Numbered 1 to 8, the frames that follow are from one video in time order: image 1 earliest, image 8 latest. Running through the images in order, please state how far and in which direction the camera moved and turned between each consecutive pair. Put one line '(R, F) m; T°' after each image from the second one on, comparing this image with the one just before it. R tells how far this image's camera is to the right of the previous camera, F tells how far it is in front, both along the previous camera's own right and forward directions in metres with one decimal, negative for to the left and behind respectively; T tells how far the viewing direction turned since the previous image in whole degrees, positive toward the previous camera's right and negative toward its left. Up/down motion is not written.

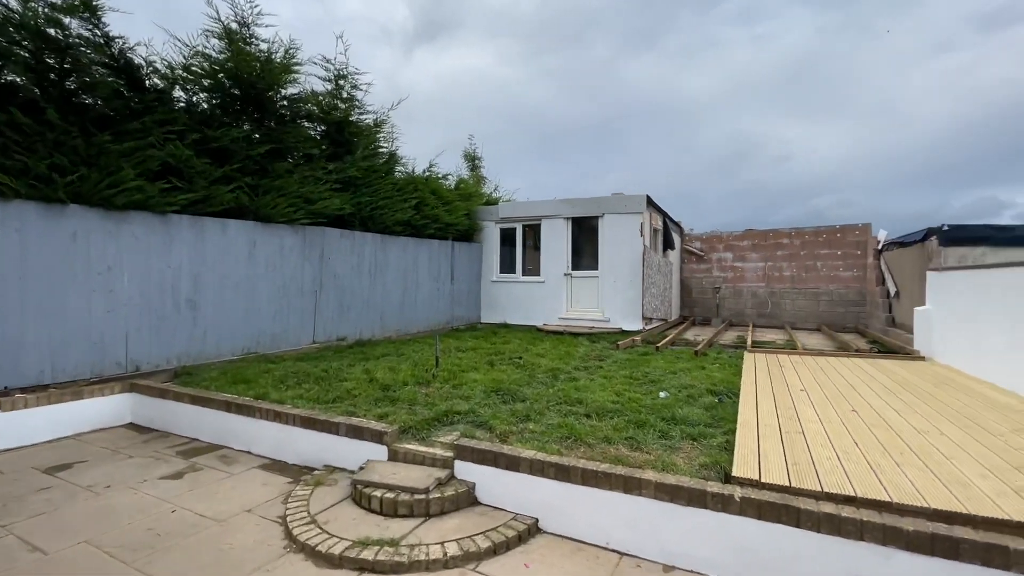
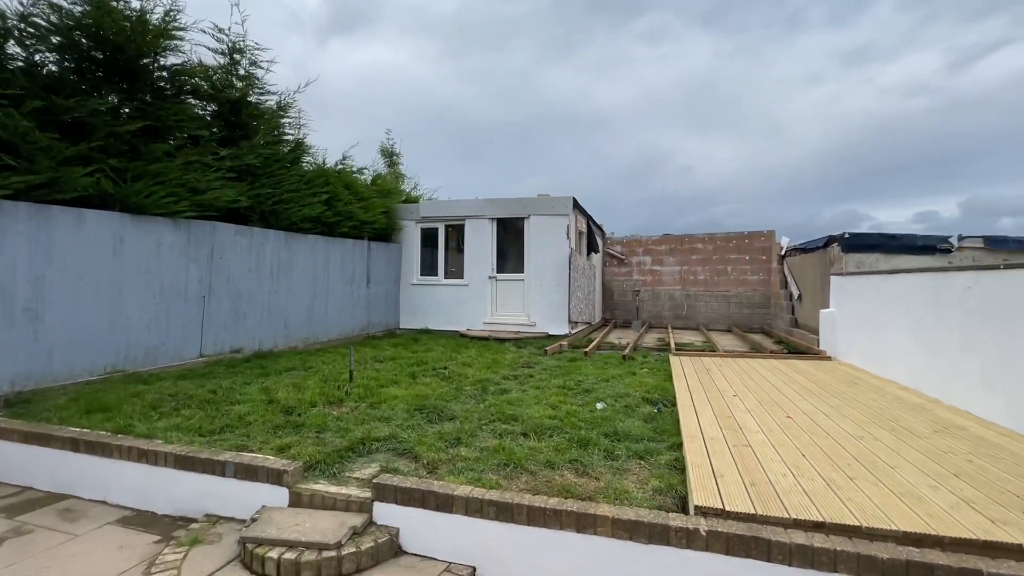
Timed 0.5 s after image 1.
(-0.1, +0.4) m; +10°
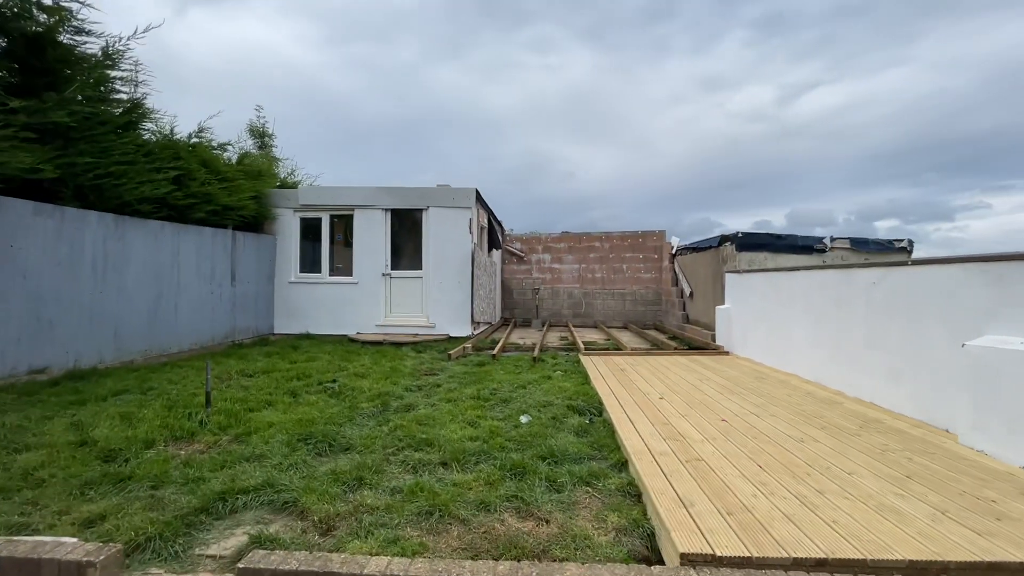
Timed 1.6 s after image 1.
(-0.2, +0.6) m; +13°
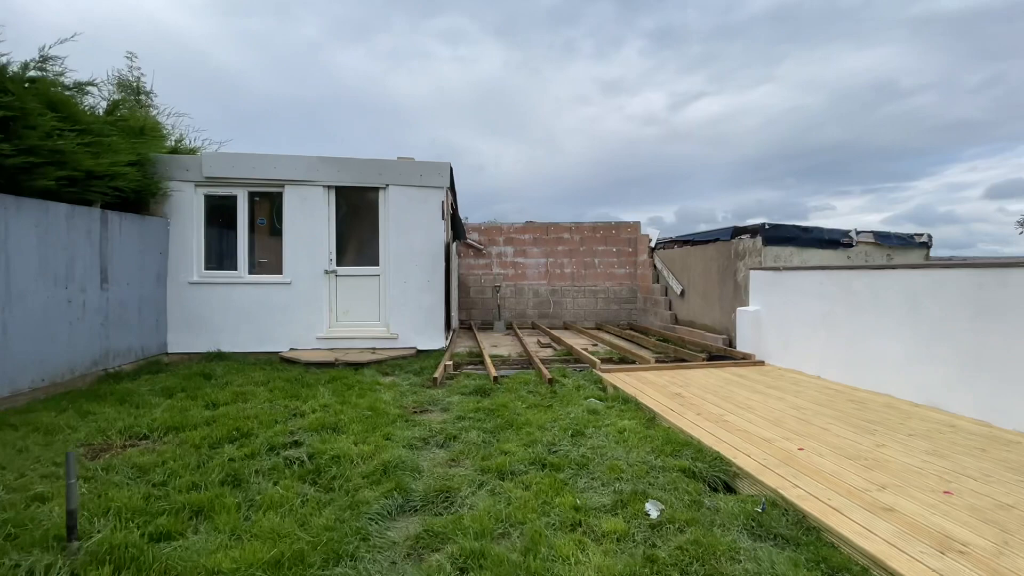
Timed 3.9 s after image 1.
(-1.0, +1.5) m; +11°
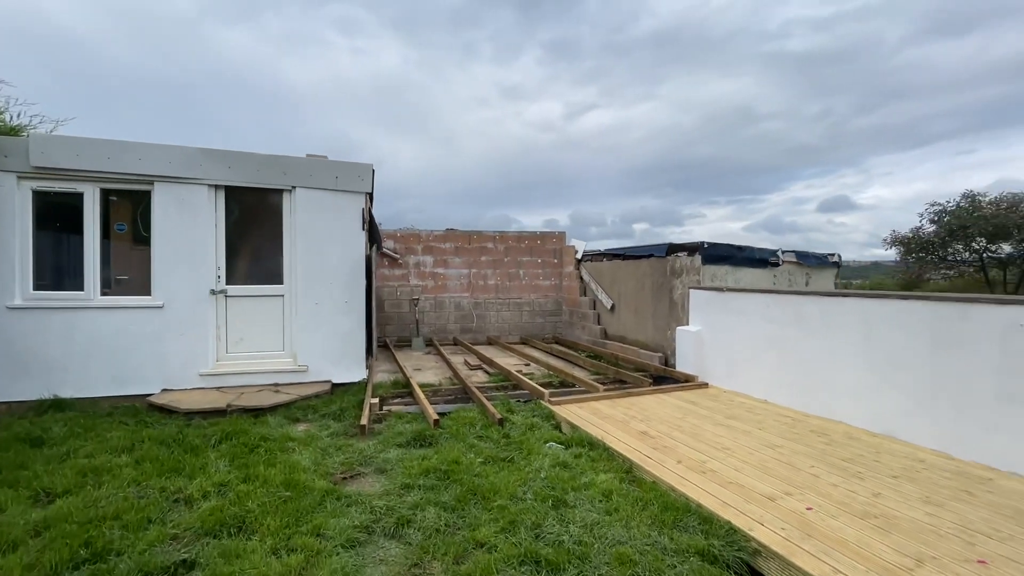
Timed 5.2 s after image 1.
(-0.4, +0.6) m; +12°
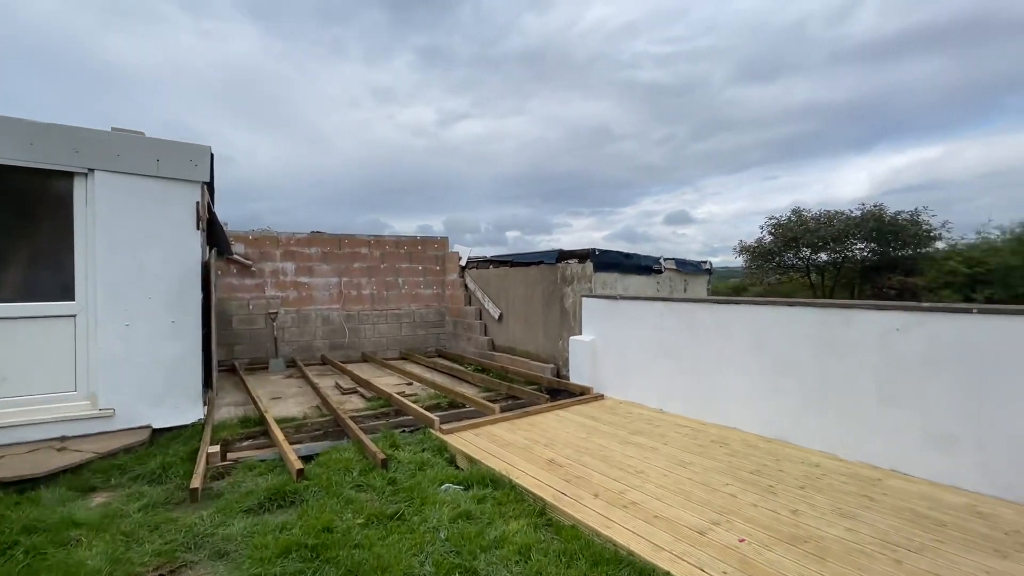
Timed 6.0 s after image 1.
(-0.1, +0.6) m; +15°
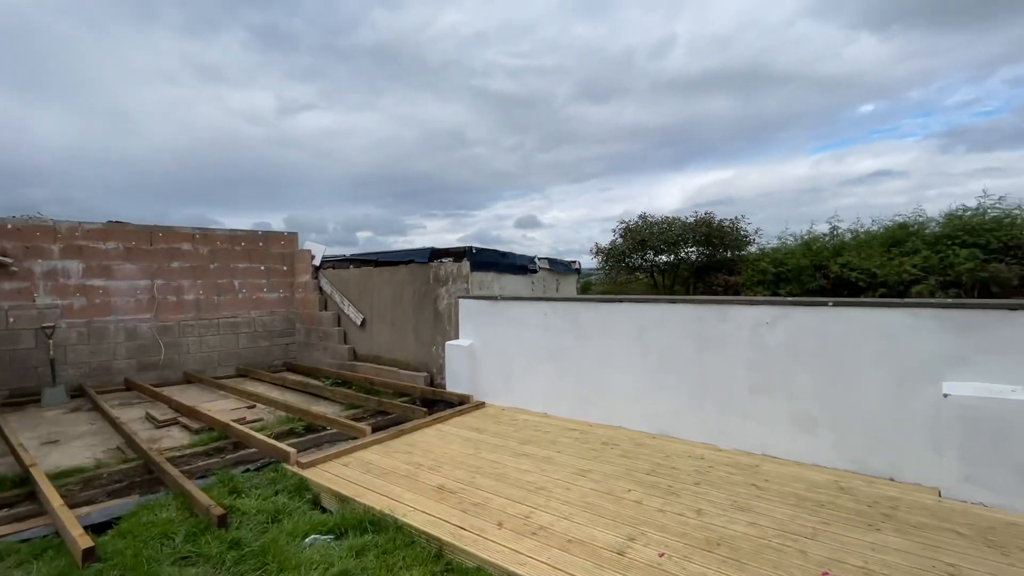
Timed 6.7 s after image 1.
(-0.2, +0.4) m; +17°
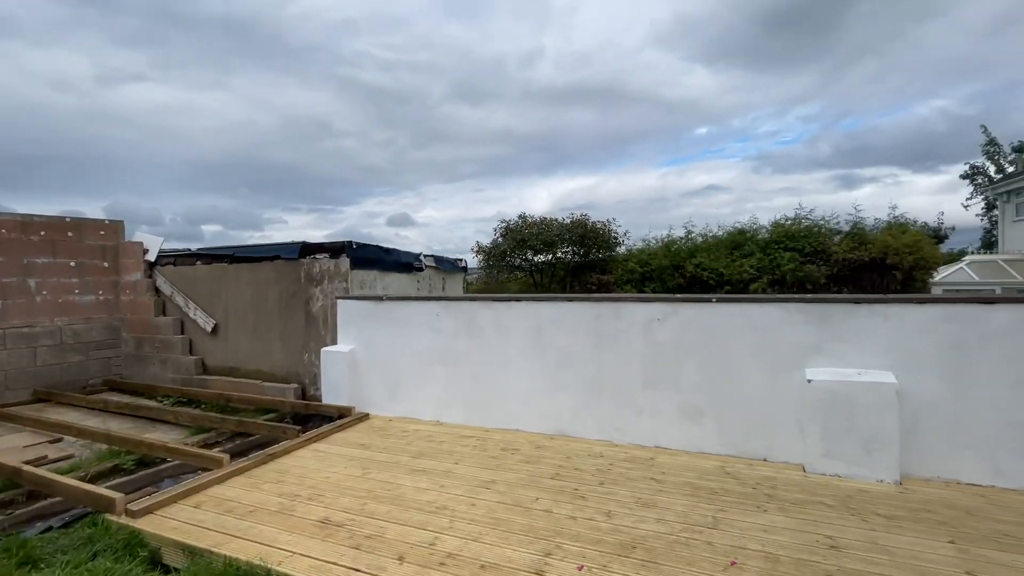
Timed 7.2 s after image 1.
(-0.1, +0.3) m; +15°
